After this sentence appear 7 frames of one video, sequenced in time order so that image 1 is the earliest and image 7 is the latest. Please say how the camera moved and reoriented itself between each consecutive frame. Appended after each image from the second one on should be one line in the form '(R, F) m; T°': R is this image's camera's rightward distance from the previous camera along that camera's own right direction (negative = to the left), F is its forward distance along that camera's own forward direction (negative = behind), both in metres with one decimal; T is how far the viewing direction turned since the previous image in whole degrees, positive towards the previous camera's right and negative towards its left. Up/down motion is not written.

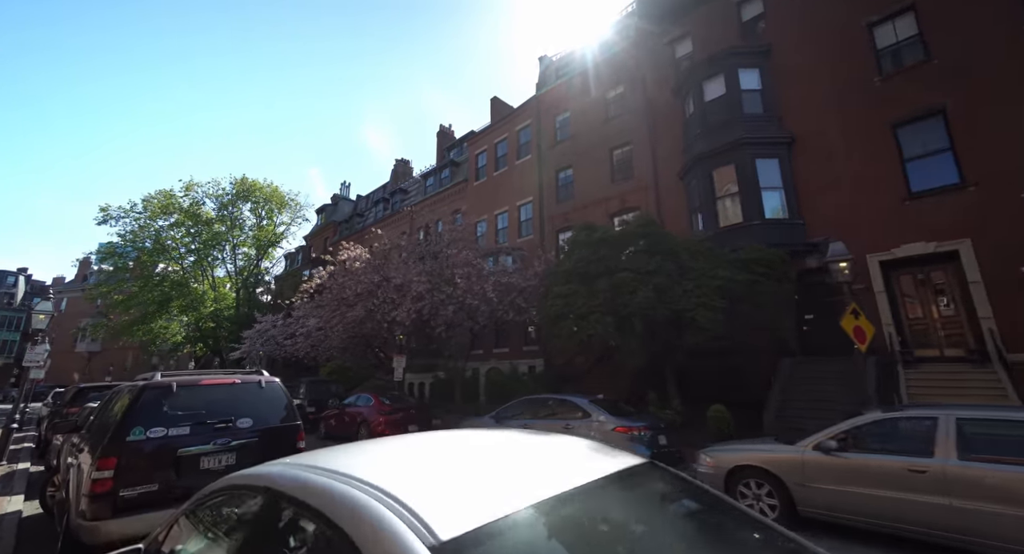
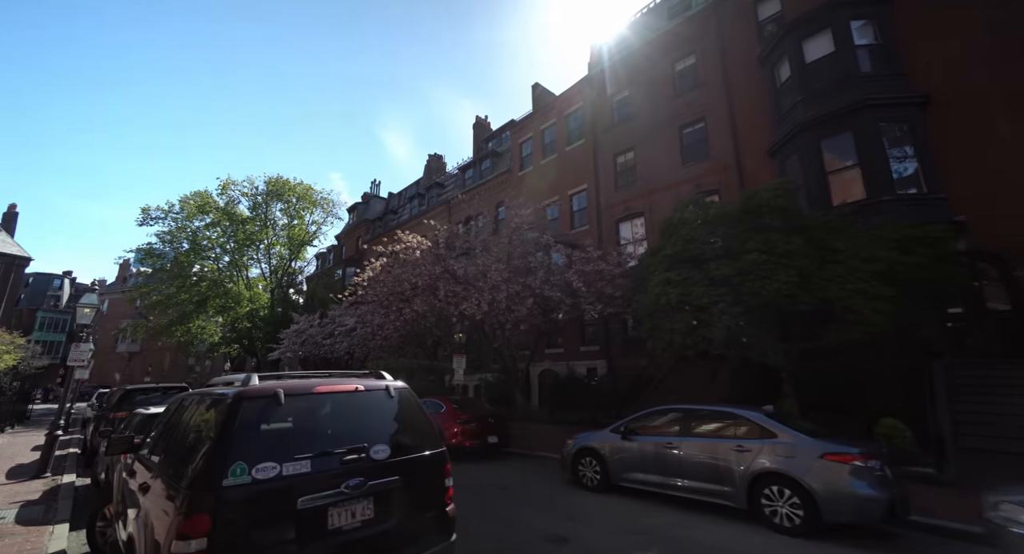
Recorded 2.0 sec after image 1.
(-1.7, +1.6) m; -3°
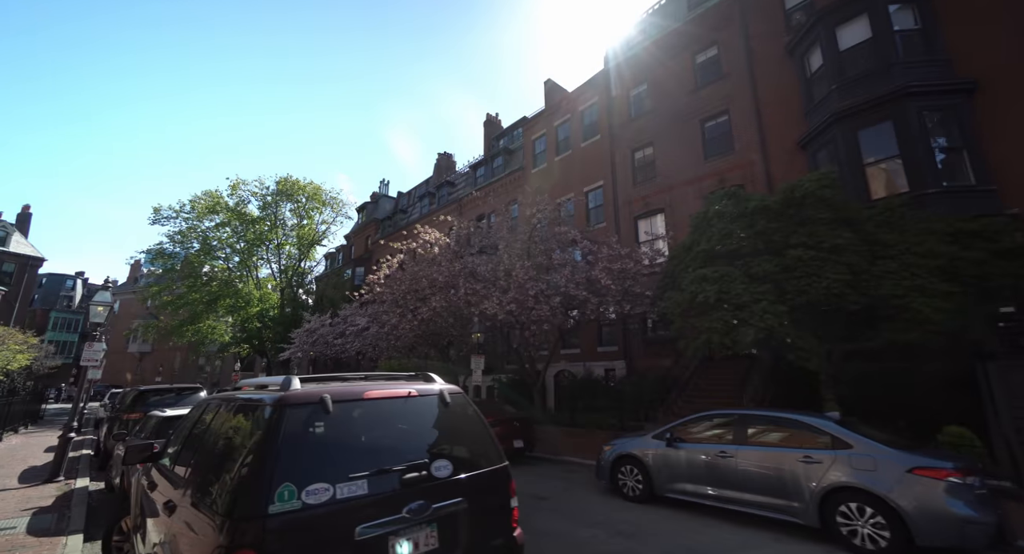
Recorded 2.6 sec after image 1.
(-0.5, +0.4) m; -1°
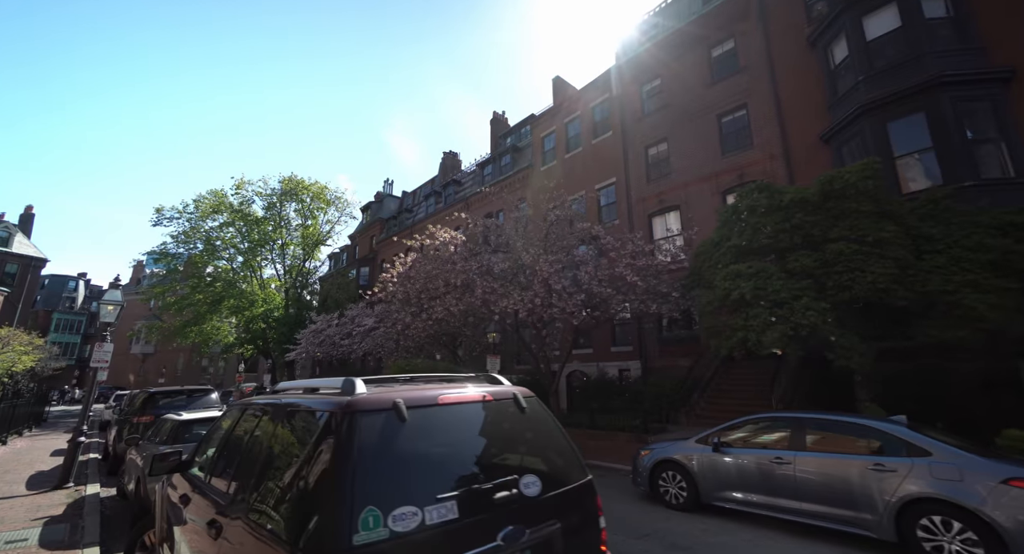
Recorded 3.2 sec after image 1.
(-0.5, +0.4) m; 0°
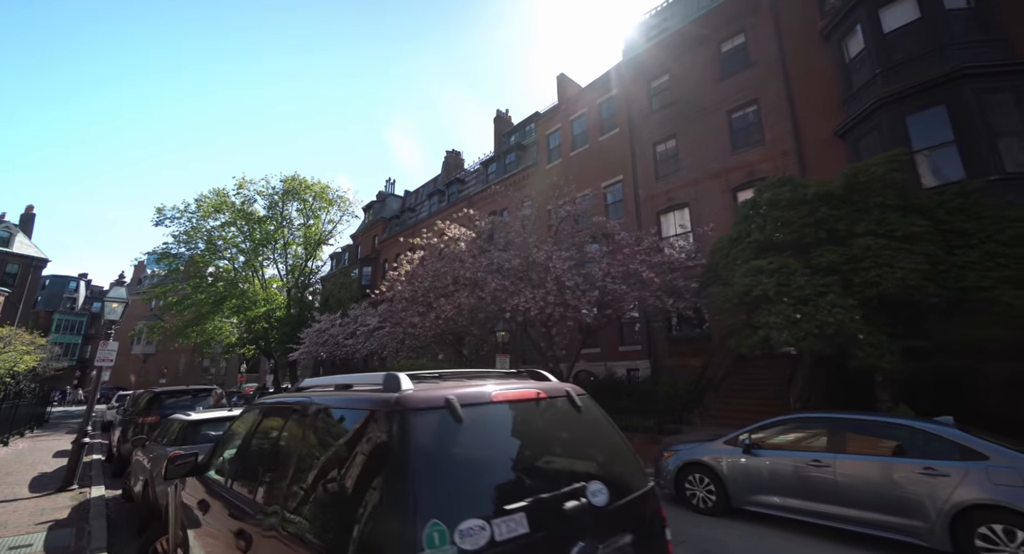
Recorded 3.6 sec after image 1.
(-0.3, +0.2) m; 0°
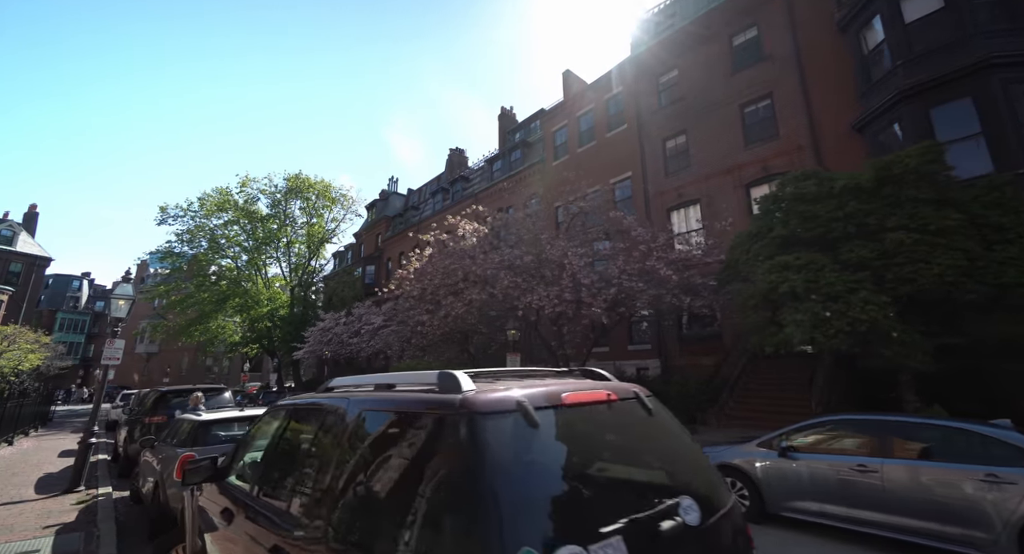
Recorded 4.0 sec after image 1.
(-0.3, +0.3) m; 0°
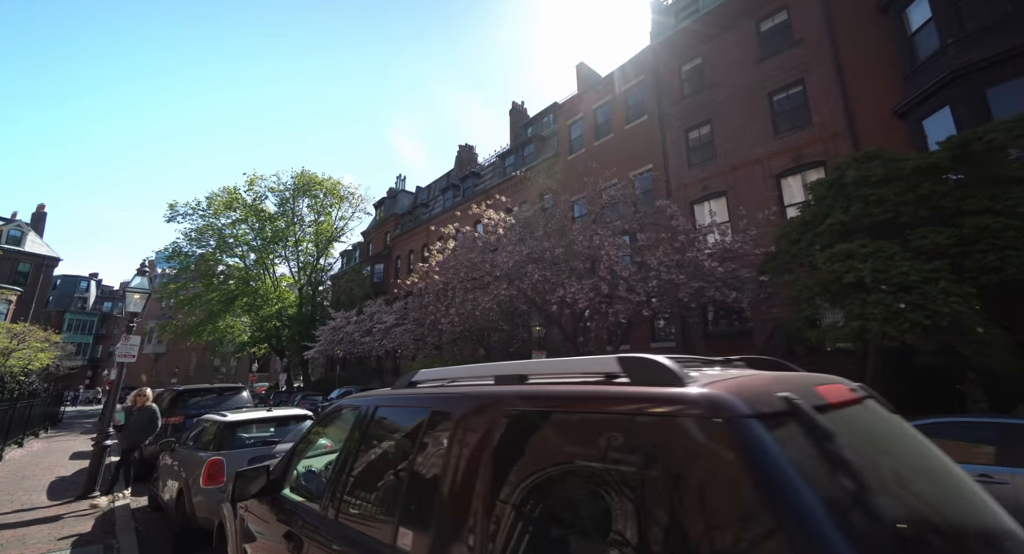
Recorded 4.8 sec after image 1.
(-0.7, +0.6) m; 0°
